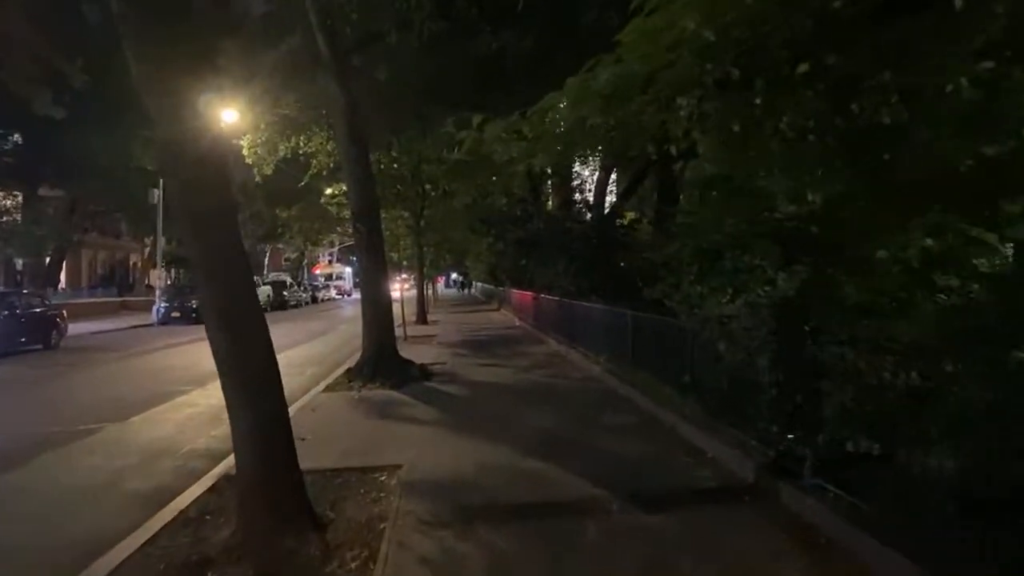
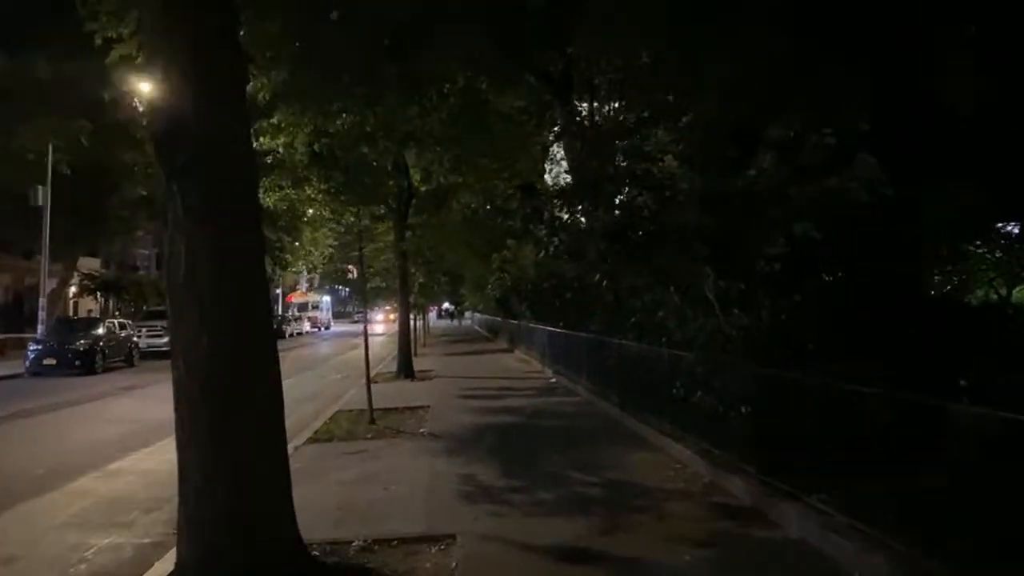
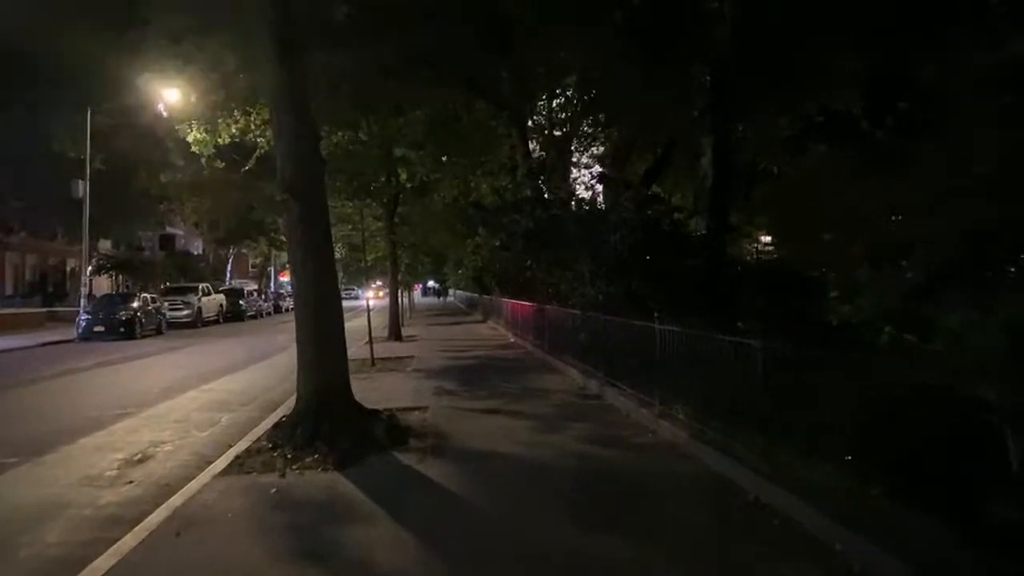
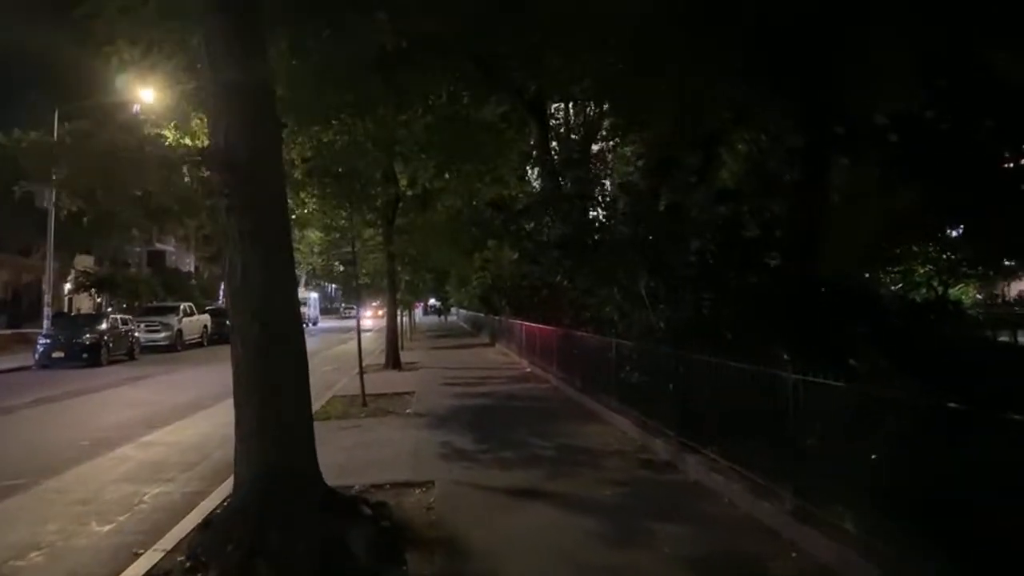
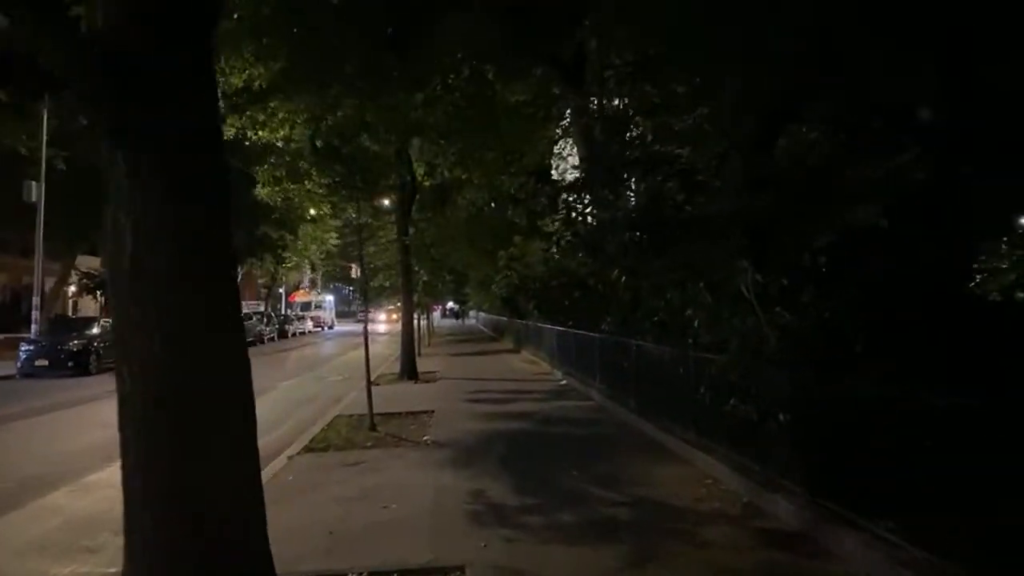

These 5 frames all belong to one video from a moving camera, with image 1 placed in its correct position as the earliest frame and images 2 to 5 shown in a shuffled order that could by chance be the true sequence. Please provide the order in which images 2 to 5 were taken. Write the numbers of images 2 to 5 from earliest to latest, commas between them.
3, 4, 2, 5
